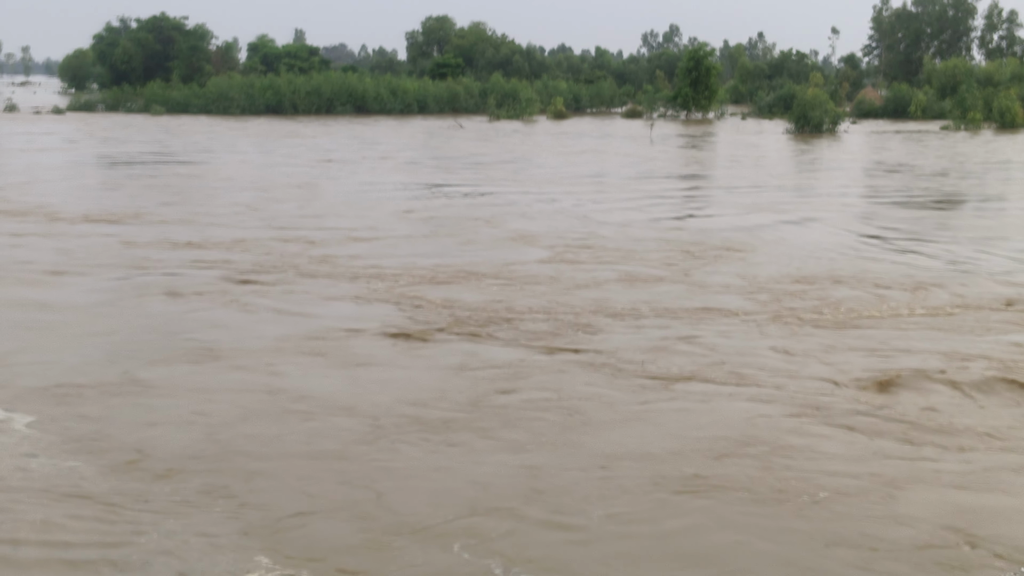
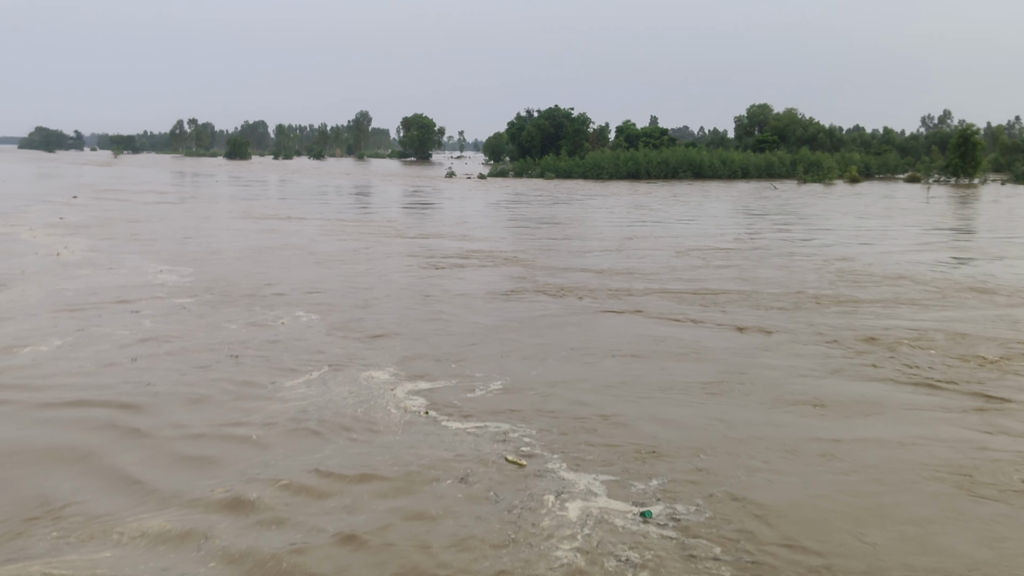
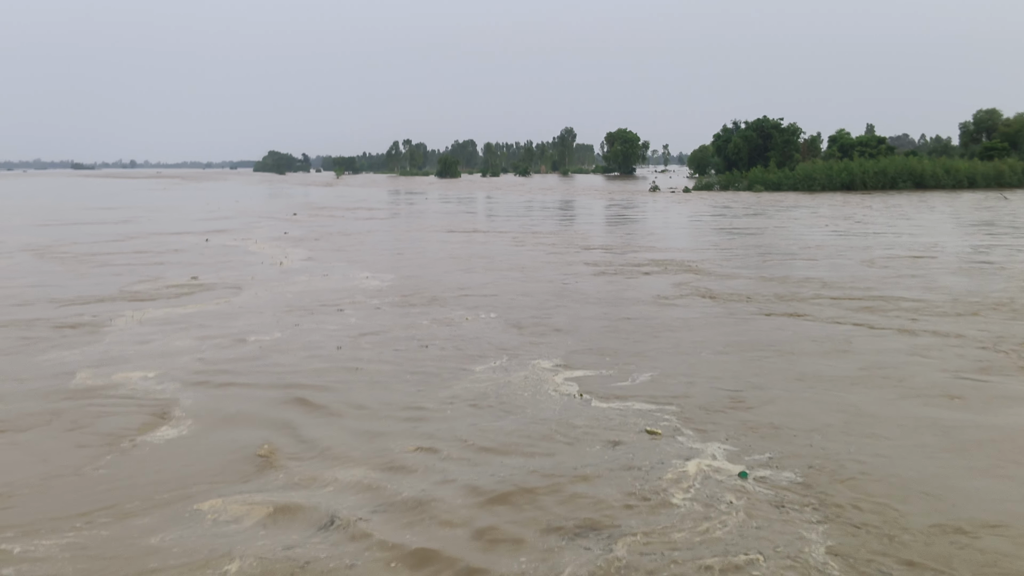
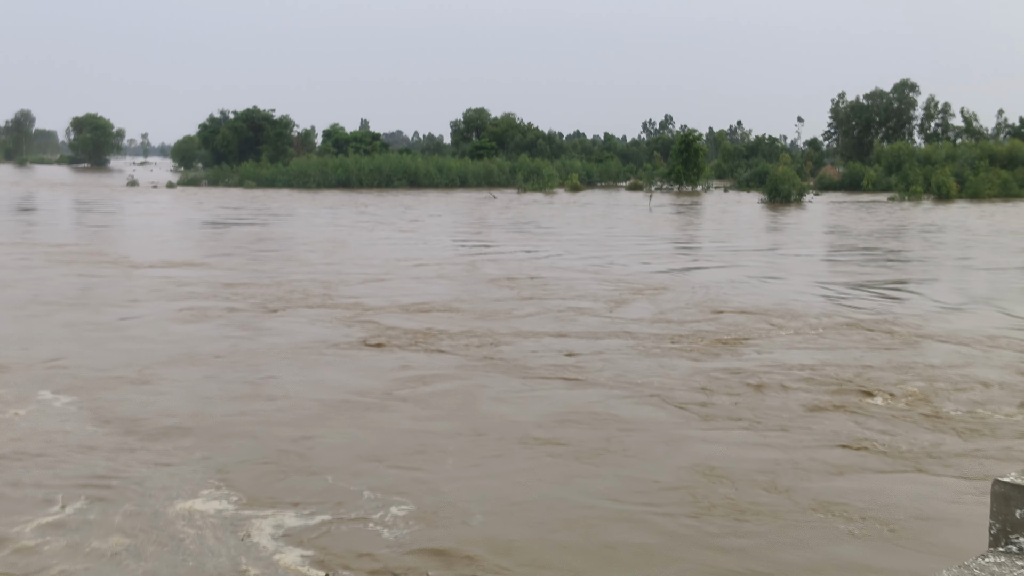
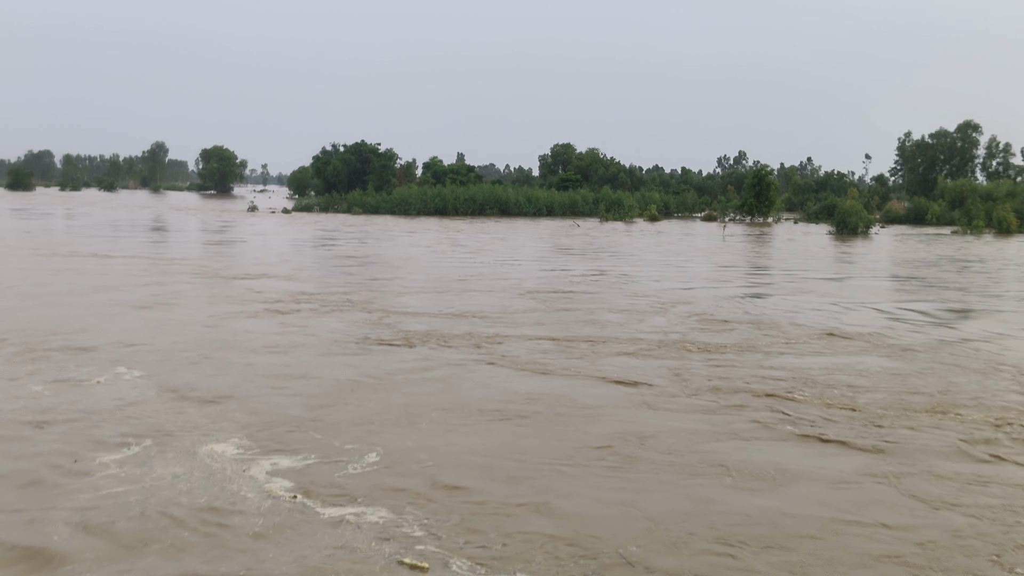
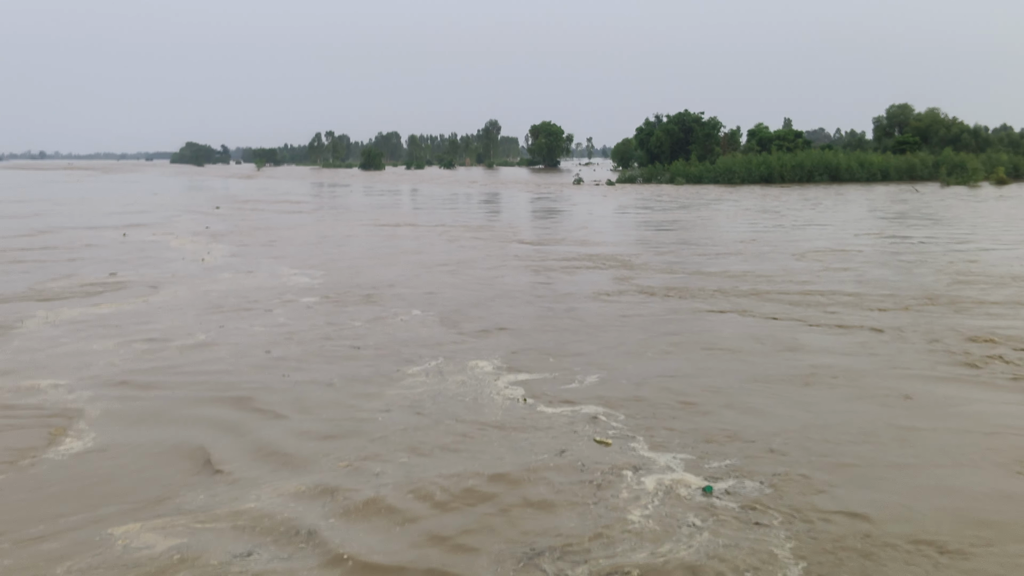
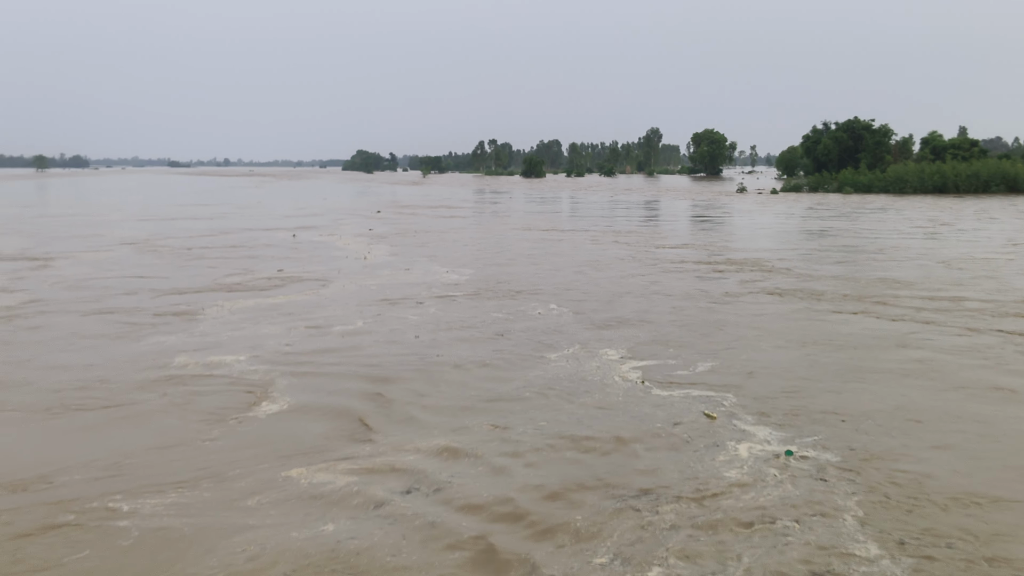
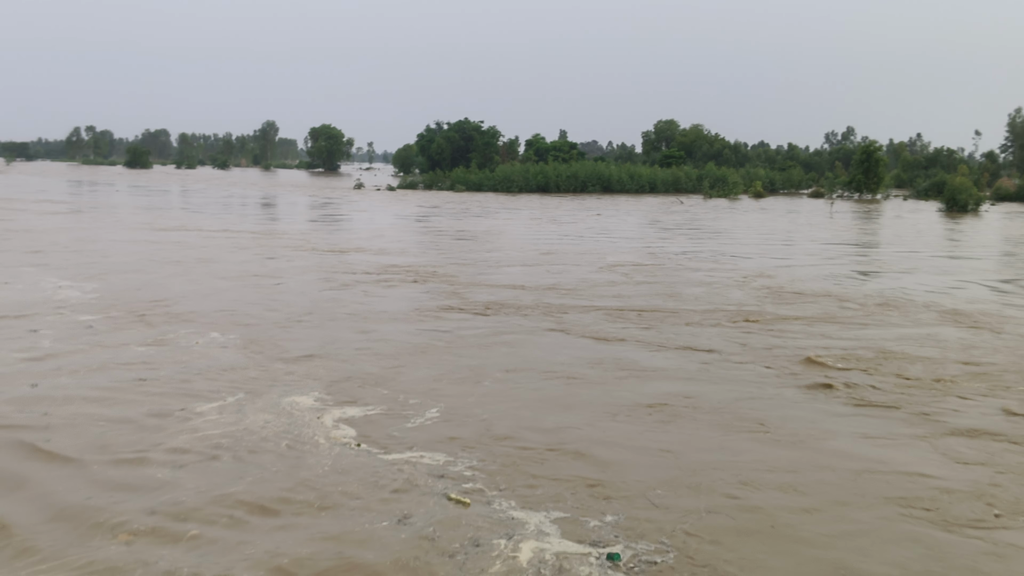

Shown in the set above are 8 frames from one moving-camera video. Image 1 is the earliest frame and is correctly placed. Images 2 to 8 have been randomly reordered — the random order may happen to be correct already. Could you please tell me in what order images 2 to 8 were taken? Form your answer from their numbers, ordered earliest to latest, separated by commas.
4, 5, 8, 2, 6, 3, 7
